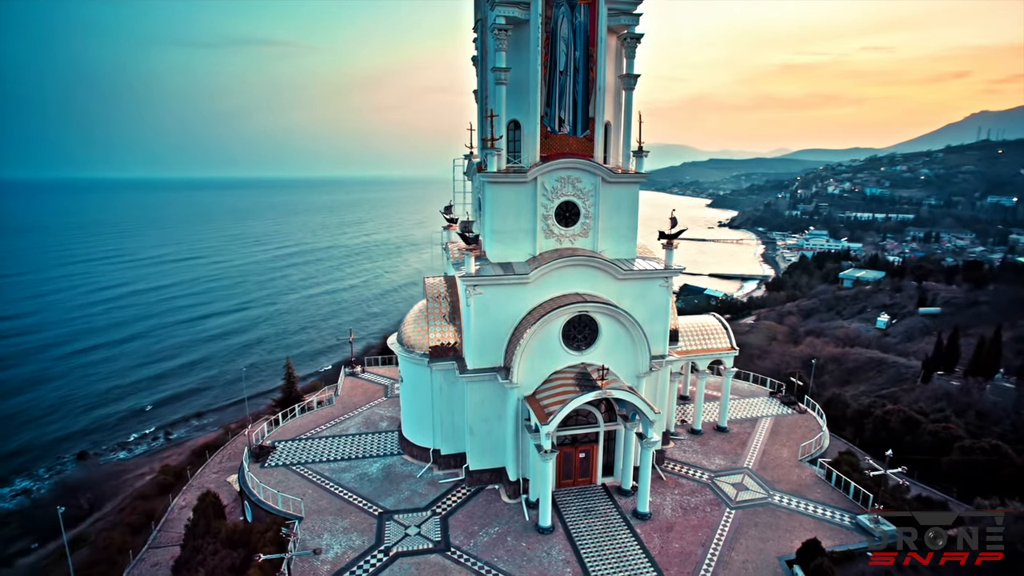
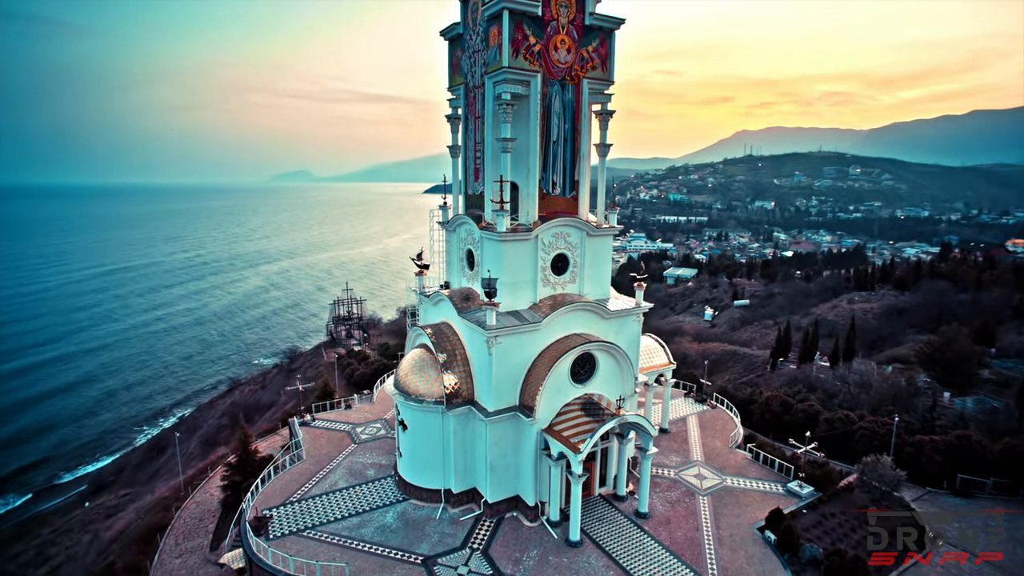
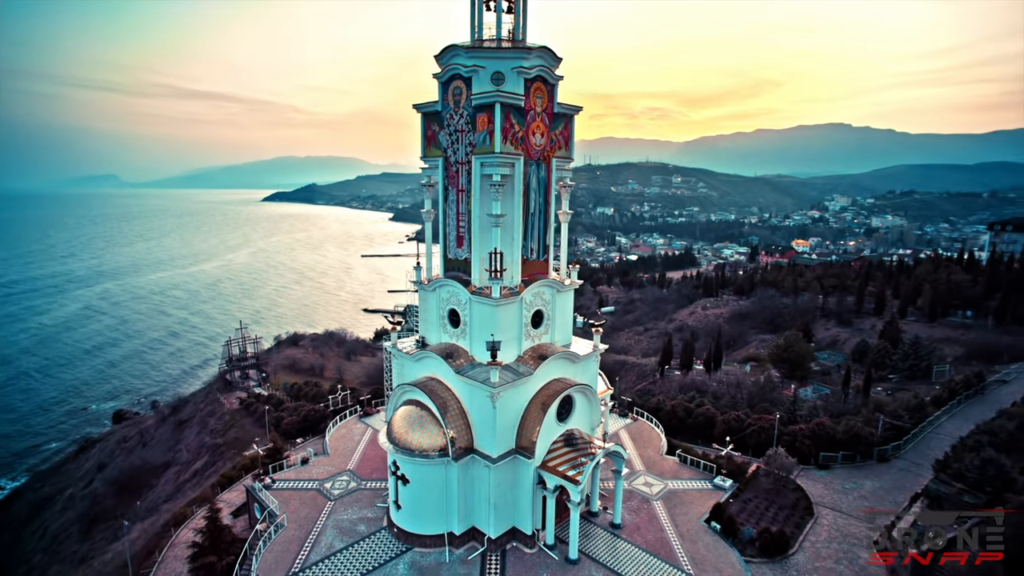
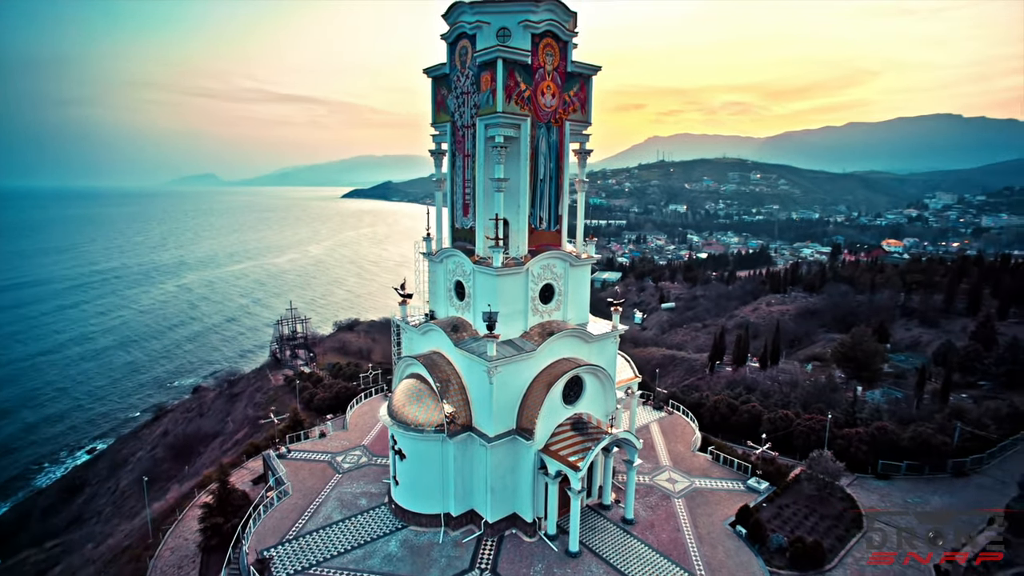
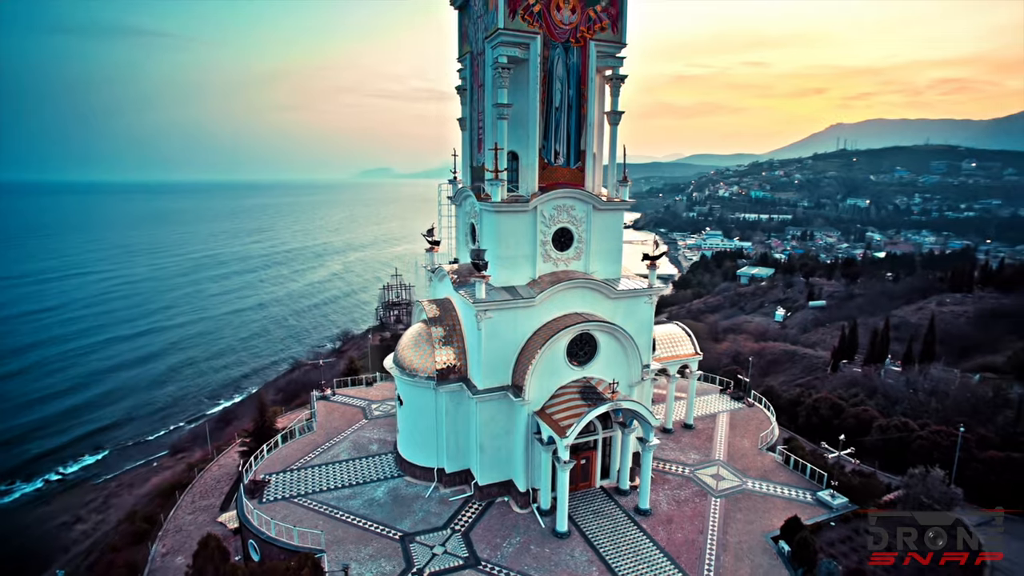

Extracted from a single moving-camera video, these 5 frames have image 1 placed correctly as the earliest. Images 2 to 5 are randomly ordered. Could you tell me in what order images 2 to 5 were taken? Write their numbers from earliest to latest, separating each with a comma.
5, 2, 4, 3
